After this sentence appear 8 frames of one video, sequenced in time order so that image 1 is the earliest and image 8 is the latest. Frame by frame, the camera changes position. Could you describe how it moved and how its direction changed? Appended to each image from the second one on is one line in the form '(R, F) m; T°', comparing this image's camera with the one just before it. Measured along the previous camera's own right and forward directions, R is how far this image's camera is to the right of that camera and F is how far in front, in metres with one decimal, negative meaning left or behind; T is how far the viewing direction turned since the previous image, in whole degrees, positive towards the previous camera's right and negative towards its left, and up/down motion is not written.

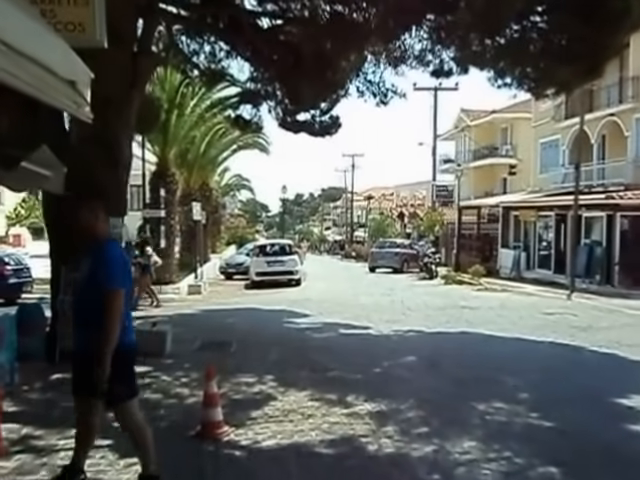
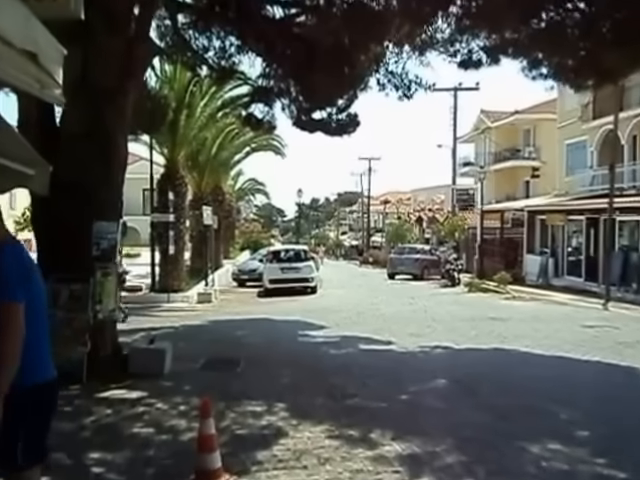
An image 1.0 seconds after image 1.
(0.0, +1.3) m; -1°
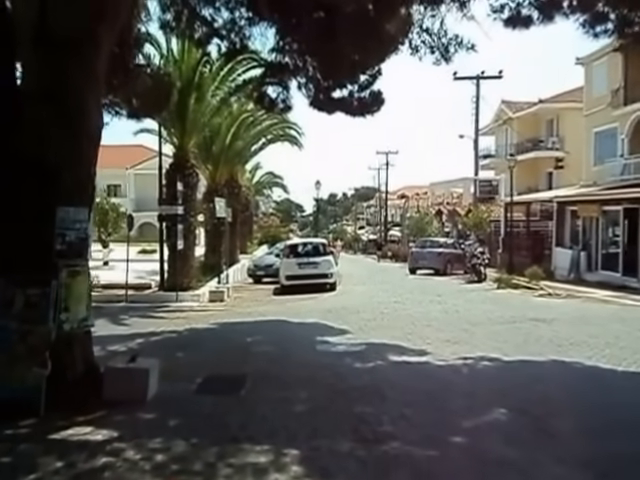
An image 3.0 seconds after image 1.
(-0.1, +2.2) m; -2°
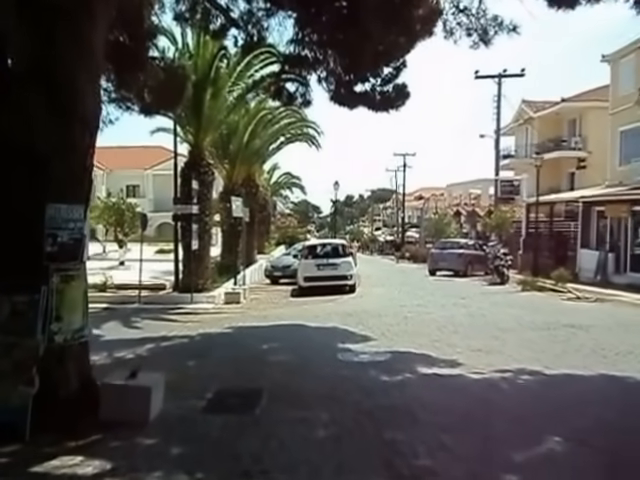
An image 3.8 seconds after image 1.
(-0.1, +1.0) m; -1°
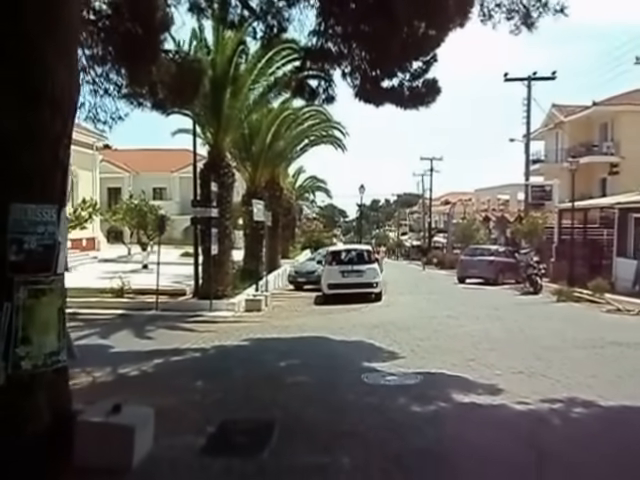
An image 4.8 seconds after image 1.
(0.0, +1.3) m; -2°
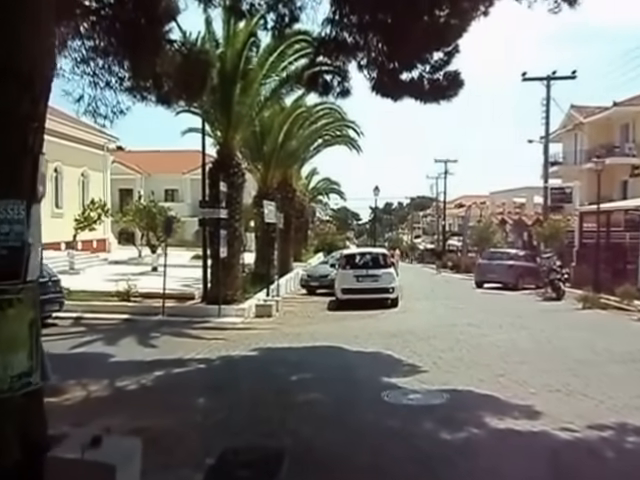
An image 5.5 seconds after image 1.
(-0.1, +1.1) m; -1°
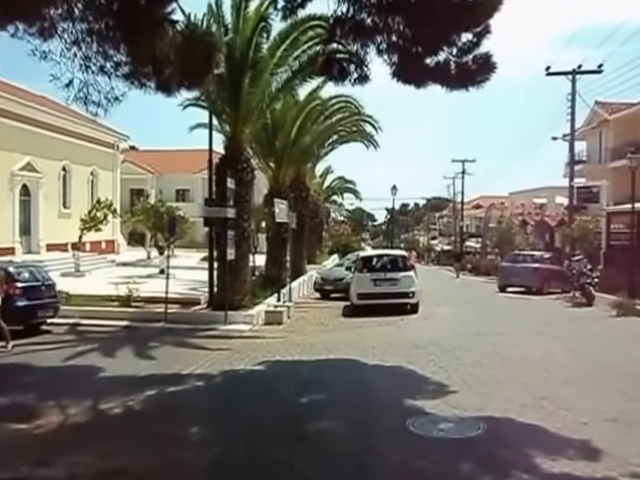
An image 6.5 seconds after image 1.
(0.0, +1.6) m; -1°
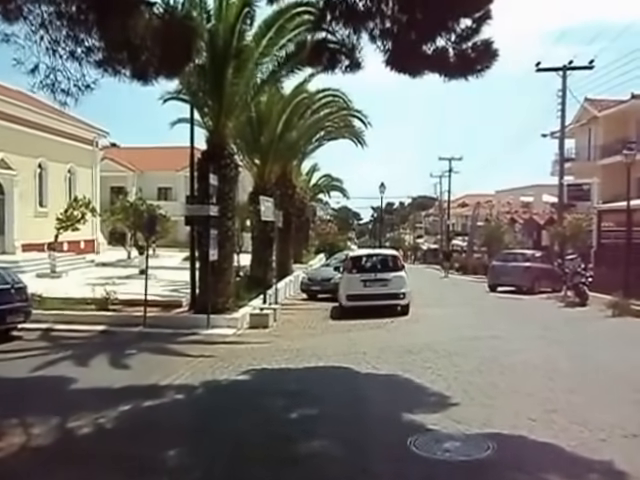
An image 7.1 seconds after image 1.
(-0.1, +0.9) m; +1°
